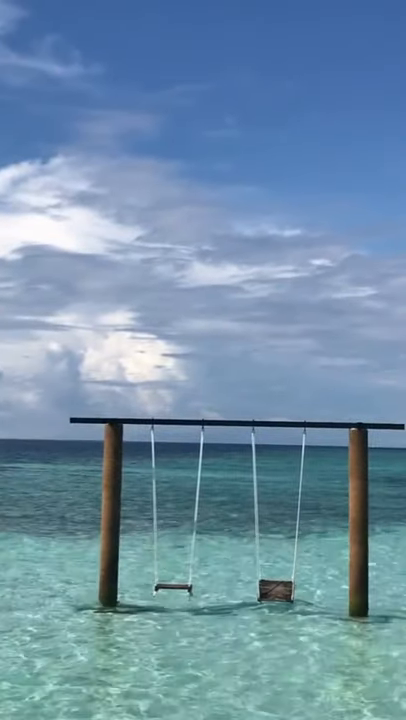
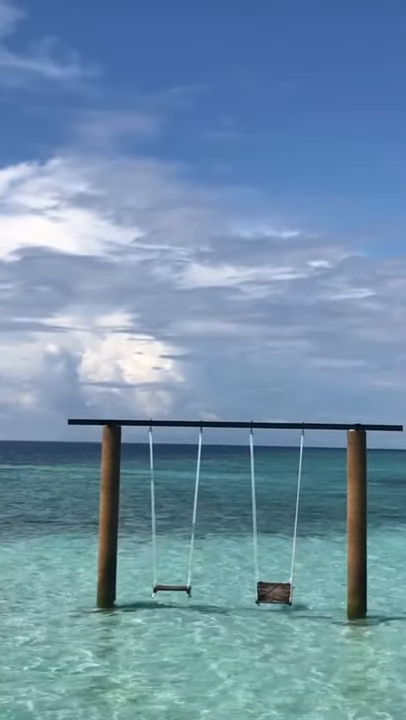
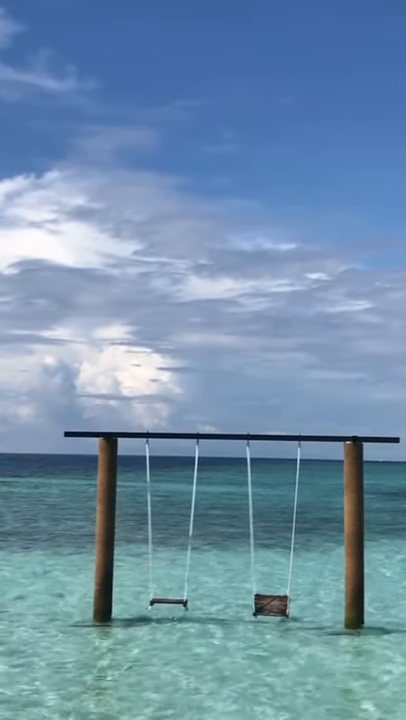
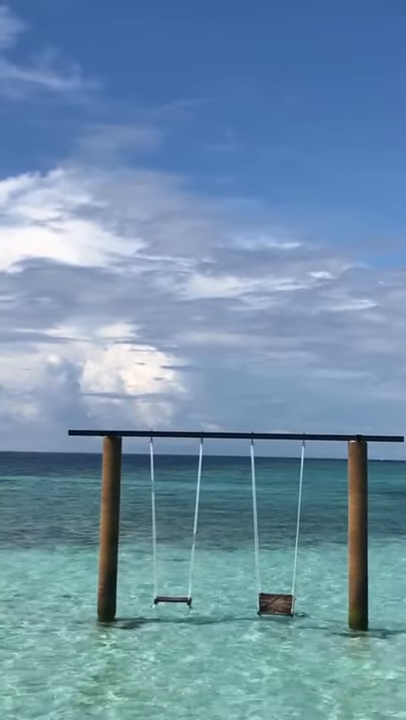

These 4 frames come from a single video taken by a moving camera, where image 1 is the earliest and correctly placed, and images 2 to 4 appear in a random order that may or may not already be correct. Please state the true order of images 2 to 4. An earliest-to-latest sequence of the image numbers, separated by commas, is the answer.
2, 4, 3
